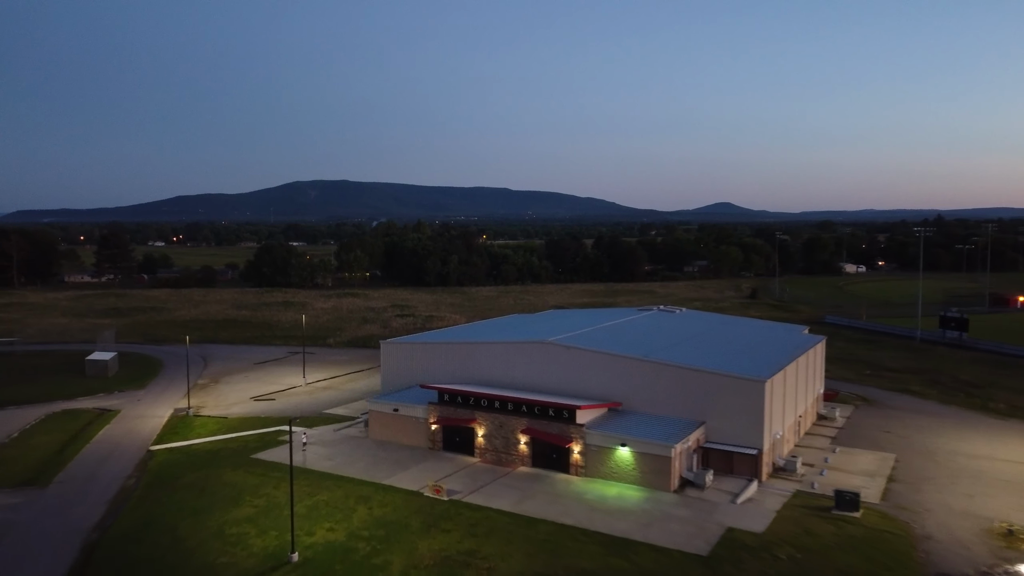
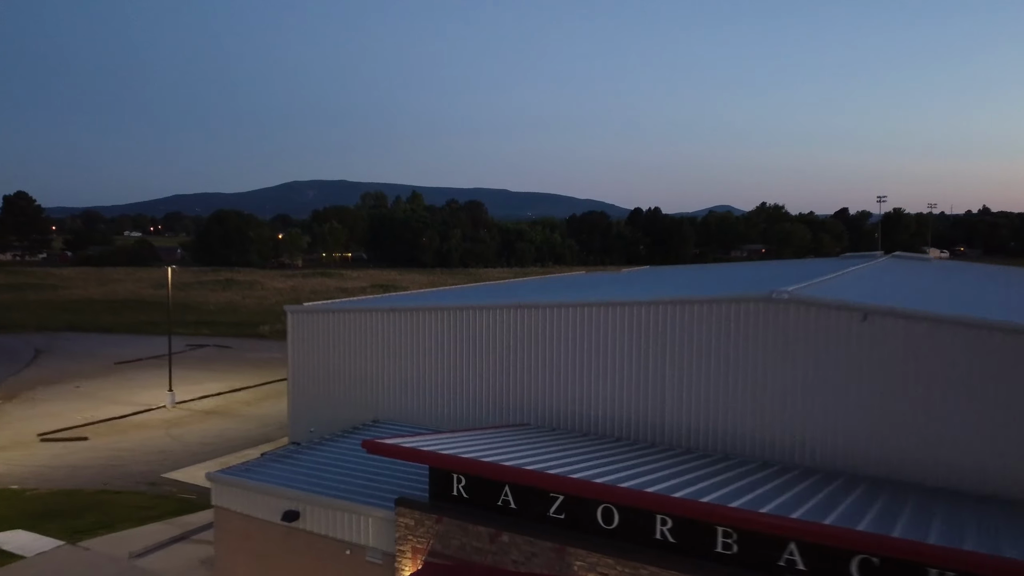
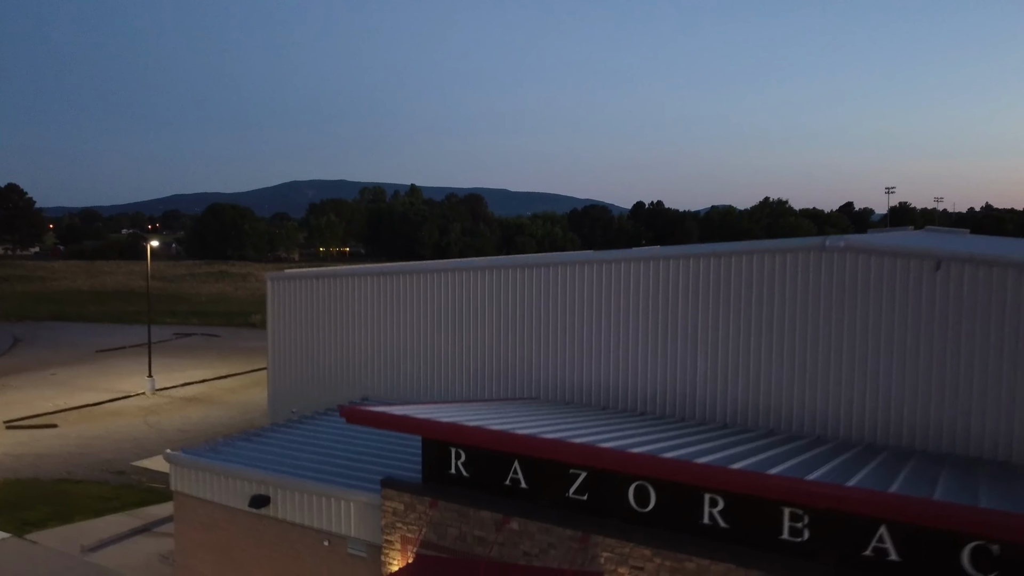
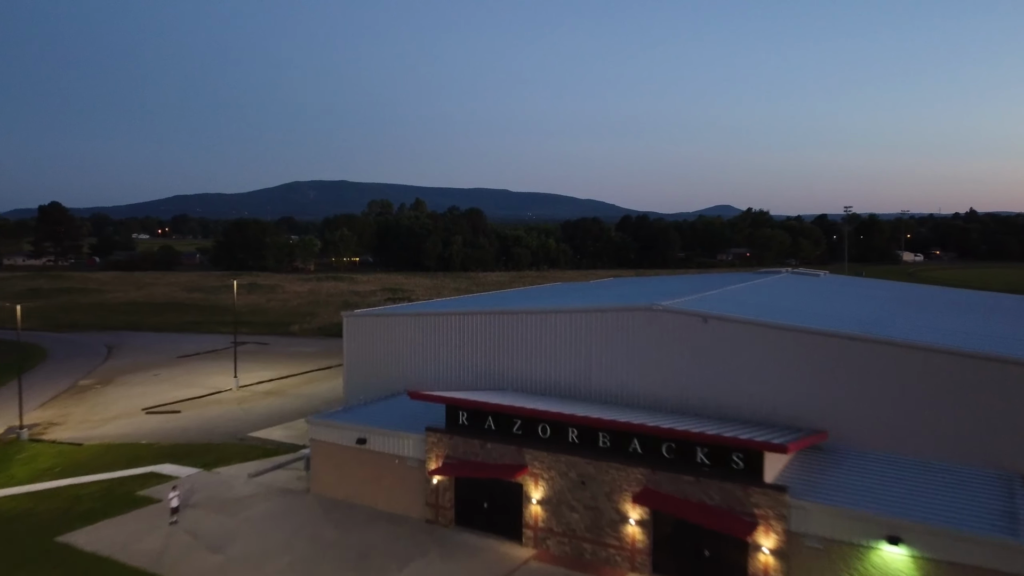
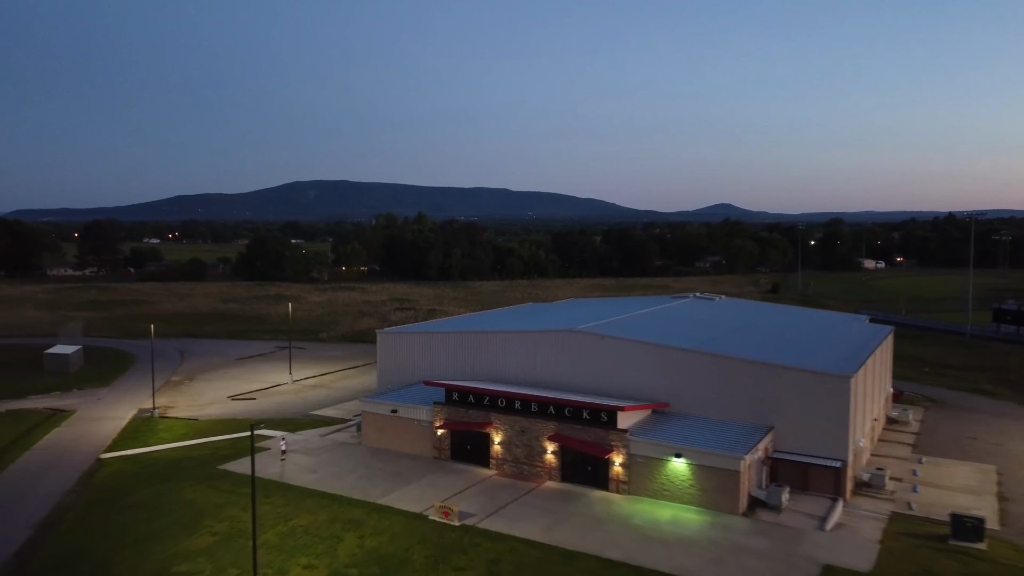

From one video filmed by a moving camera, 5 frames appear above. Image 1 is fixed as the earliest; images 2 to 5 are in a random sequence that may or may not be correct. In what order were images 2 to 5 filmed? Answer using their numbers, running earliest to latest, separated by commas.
5, 4, 2, 3
